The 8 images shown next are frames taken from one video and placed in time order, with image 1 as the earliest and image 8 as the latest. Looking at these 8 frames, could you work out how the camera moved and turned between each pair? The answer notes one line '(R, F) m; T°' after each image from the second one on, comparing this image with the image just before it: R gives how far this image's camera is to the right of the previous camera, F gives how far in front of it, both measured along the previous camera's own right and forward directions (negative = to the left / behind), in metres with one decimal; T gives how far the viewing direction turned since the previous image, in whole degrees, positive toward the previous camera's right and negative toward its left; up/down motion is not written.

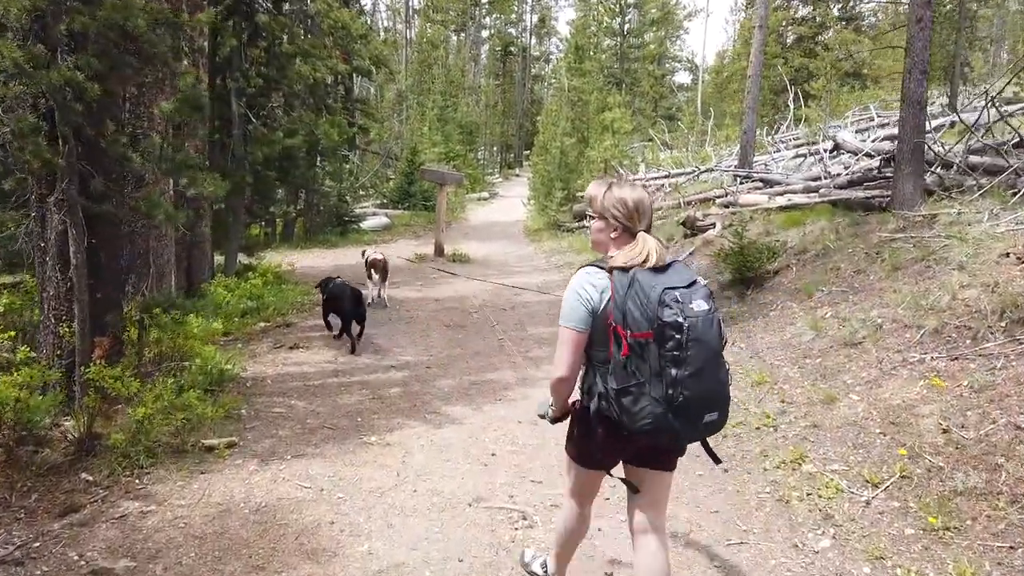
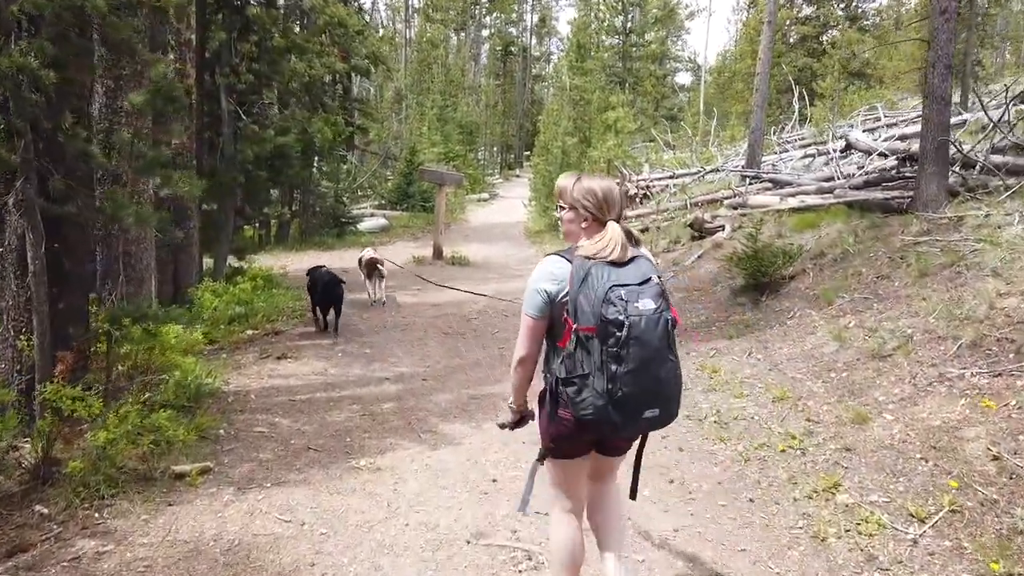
(0.0, +0.5) m; 0°
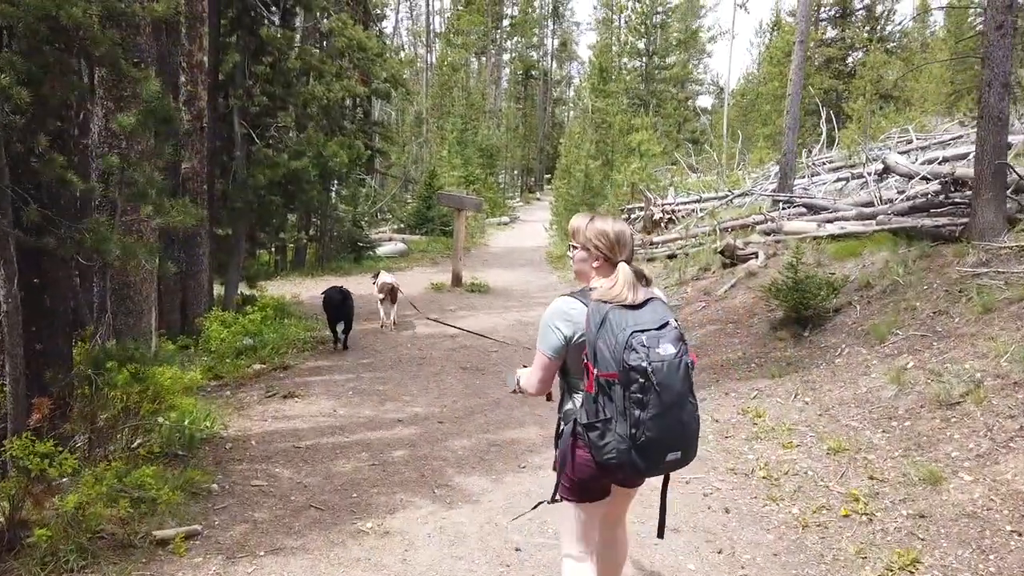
(0.0, +0.5) m; -1°
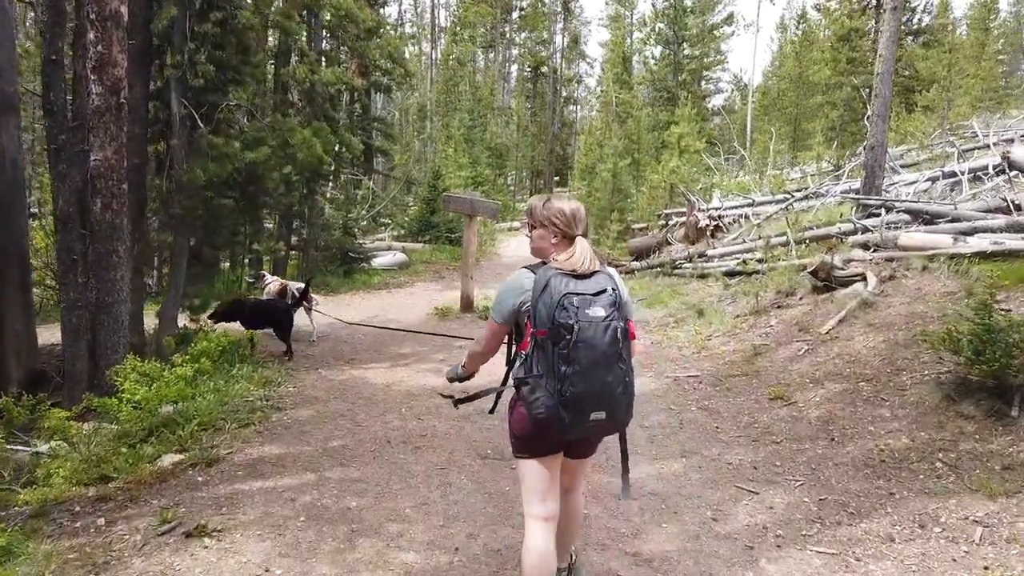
(-0.3, +2.8) m; 0°
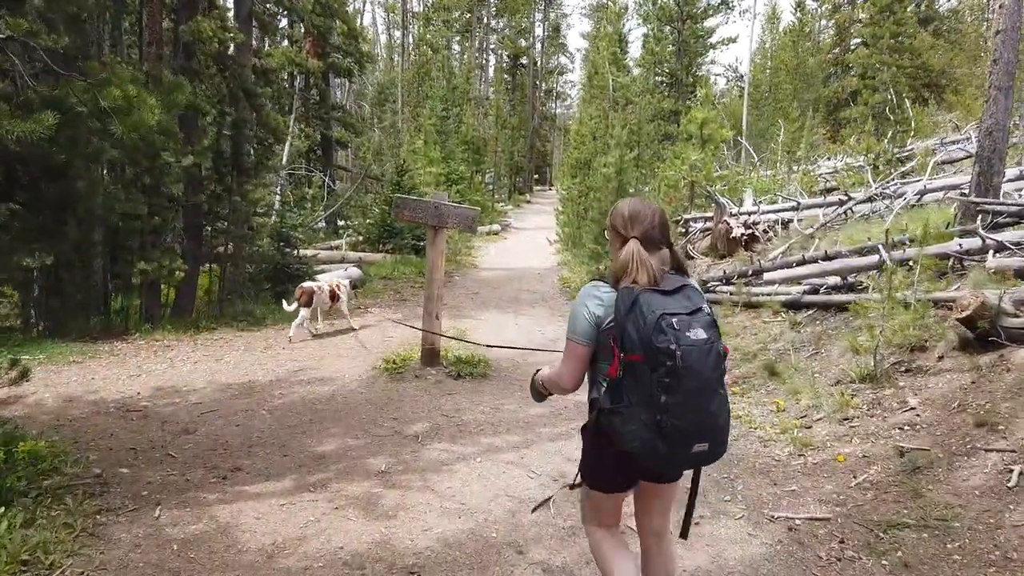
(-0.1, +3.4) m; +2°
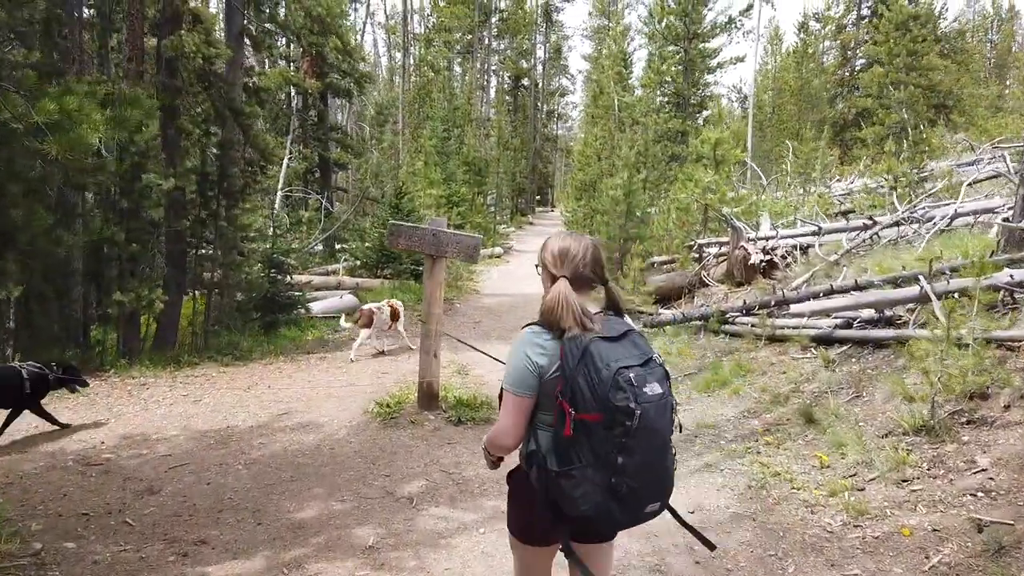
(0.0, +0.7) m; 0°
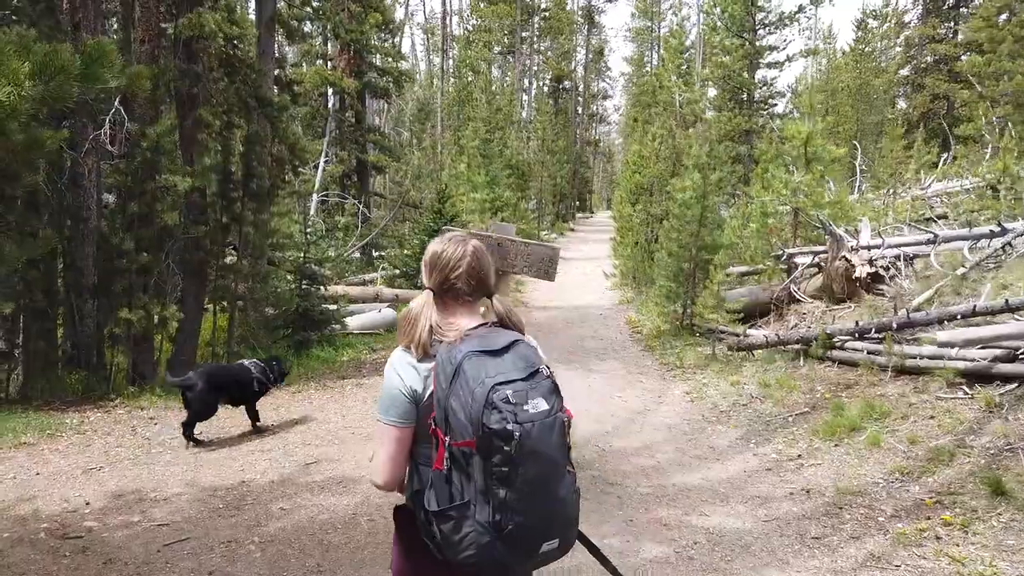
(-0.4, +1.4) m; -3°
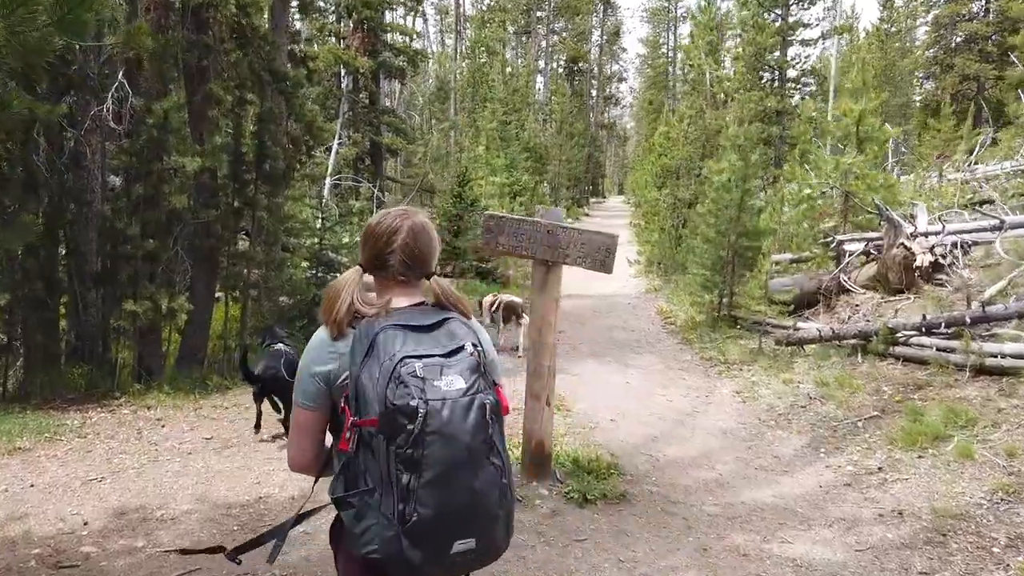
(-0.3, +0.7) m; -1°
